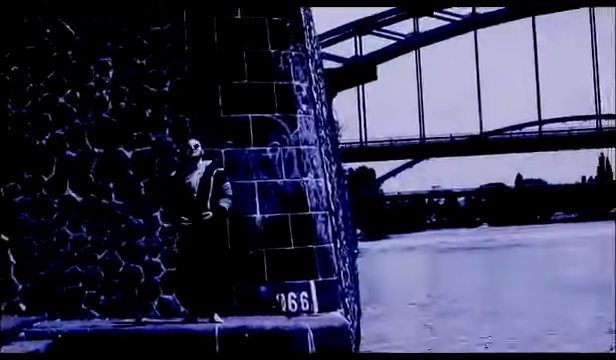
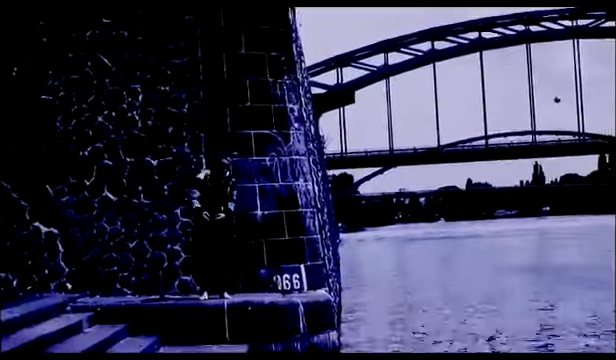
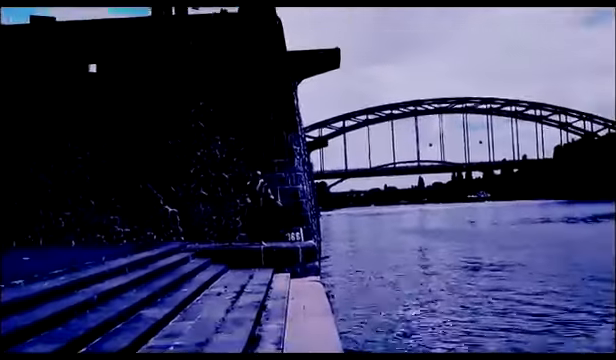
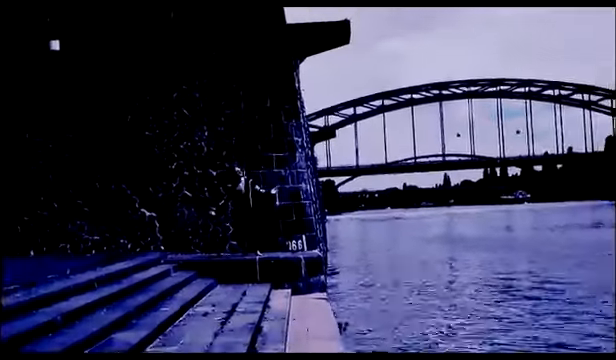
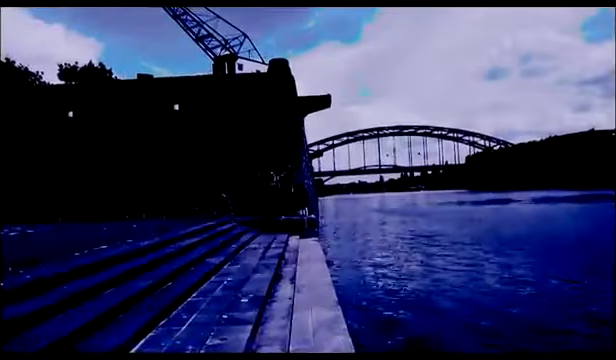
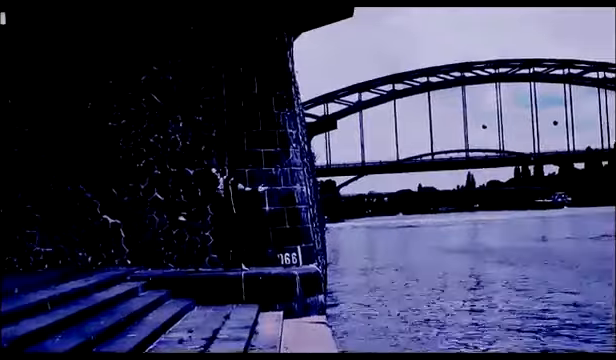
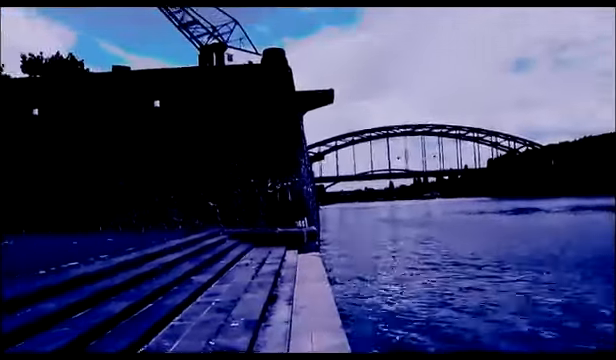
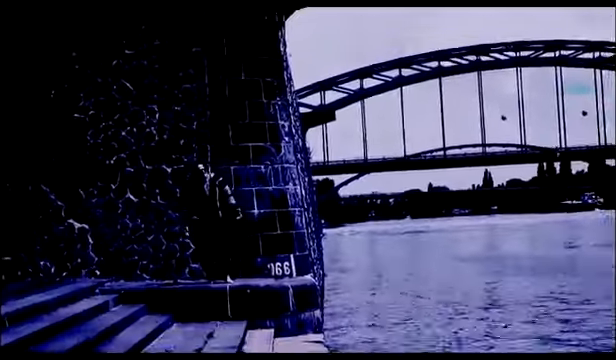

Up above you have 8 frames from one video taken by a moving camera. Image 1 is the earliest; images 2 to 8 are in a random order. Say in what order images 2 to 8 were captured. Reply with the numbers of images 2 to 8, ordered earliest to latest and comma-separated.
2, 8, 6, 4, 3, 7, 5
